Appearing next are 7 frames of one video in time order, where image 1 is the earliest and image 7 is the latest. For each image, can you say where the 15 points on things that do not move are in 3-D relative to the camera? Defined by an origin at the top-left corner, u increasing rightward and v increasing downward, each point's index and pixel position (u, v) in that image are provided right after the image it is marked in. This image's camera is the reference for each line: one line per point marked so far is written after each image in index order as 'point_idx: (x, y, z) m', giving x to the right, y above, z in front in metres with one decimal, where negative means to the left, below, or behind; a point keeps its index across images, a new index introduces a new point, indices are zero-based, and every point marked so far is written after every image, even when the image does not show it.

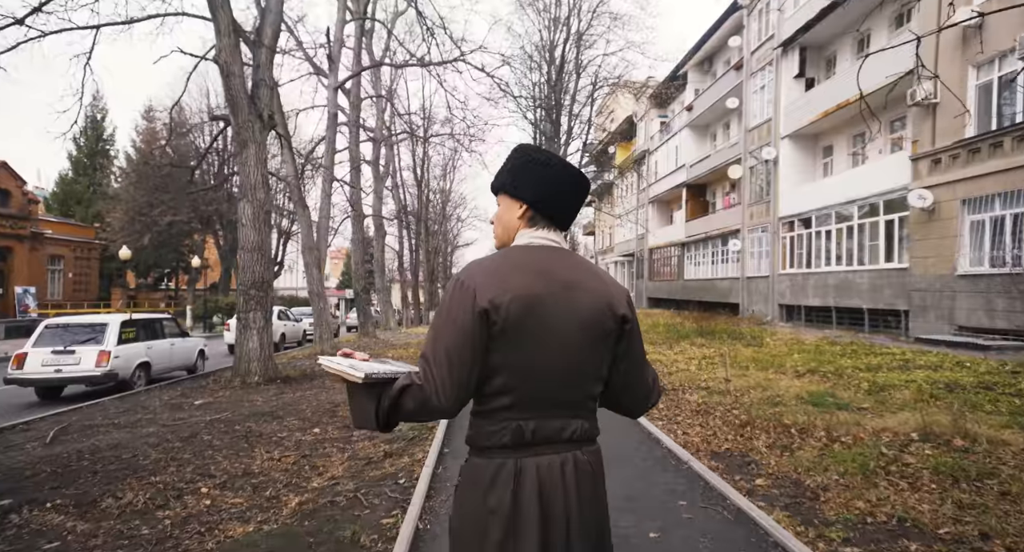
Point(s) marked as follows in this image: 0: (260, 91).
0: (-5.2, +3.8, +11.4) m
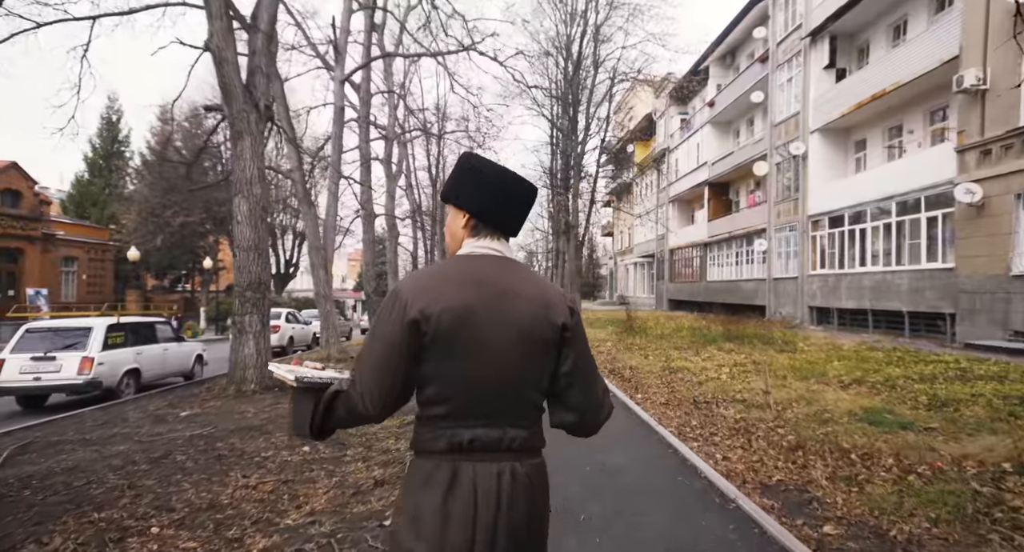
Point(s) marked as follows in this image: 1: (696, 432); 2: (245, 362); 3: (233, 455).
0: (-4.9, +3.8, +10.7) m
1: (+2.2, -1.9, +6.7) m
2: (-5.0, -1.6, +10.4) m
3: (-3.1, -2.0, +6.3) m
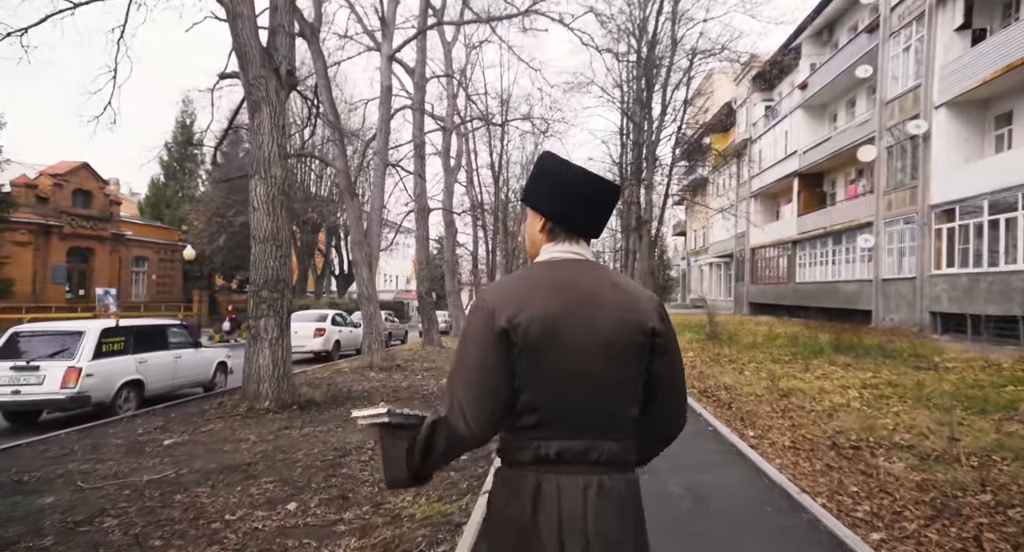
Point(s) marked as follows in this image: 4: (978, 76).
0: (-3.9, +3.9, +9.1) m
1: (+2.7, -1.8, +4.2) m
2: (-4.0, -1.6, +8.8) m
3: (-2.6, -1.9, +4.5) m
4: (+15.4, +6.6, +18.4) m
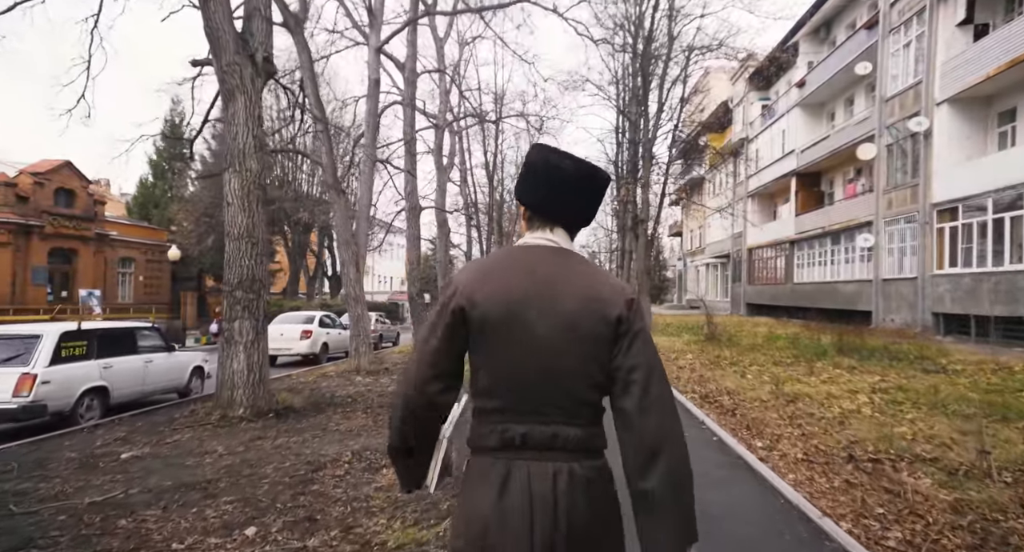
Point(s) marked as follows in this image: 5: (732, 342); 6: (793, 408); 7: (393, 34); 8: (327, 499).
0: (-4.0, +3.9, +8.6) m
1: (+2.6, -1.8, +3.8) m
2: (-4.1, -1.6, +8.3) m
3: (-2.7, -1.9, +3.9) m
4: (+15.2, +6.6, +18.0) m
5: (+6.8, -2.1, +17.3) m
6: (+4.2, -2.0, +8.2) m
7: (-3.1, +6.4, +14.7) m
8: (-1.7, -2.0, +5.1) m
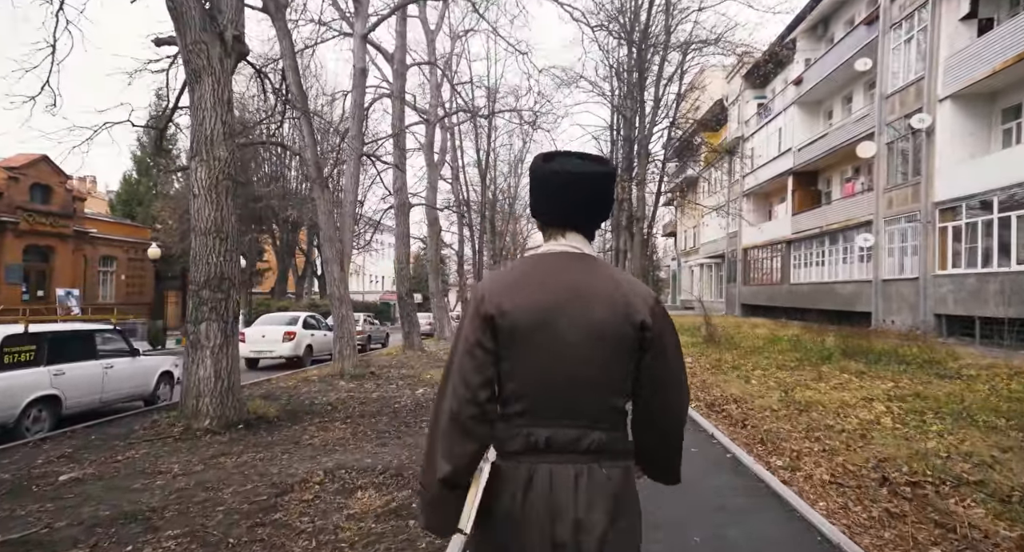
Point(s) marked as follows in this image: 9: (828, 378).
0: (-4.1, +3.9, +7.9) m
1: (+2.5, -1.8, +3.1) m
2: (-4.3, -1.5, +7.6) m
3: (-2.8, -1.9, +3.2) m
4: (+15.0, +6.6, +17.6) m
5: (+6.6, -2.1, +16.8) m
6: (+4.0, -1.9, +7.6) m
7: (-3.3, +6.4, +14.0) m
8: (-1.8, -2.0, +4.4) m
9: (+6.1, -2.0, +10.9) m
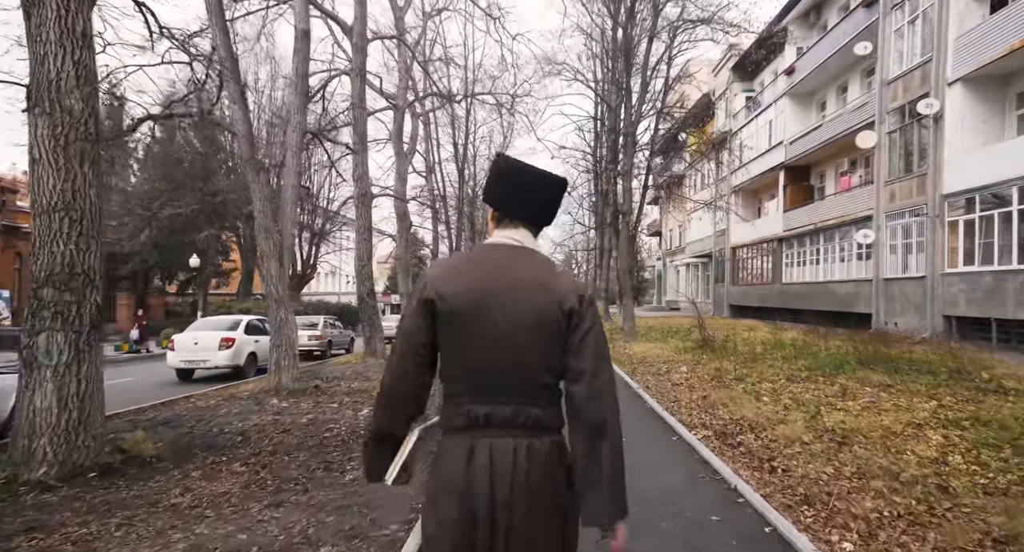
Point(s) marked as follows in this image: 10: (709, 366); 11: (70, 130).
0: (-4.6, +4.0, +5.9) m
1: (+2.2, -1.7, +1.3) m
2: (-4.7, -1.5, +5.5) m
3: (-3.1, -1.8, +1.3) m
4: (+14.2, +6.7, +16.1) m
5: (+5.9, -2.0, +15.0) m
6: (+3.6, -1.9, +5.8) m
7: (-4.0, +6.4, +12.0) m
8: (-2.2, -1.9, +2.4) m
9: (+5.5, -1.9, +9.1) m
10: (+4.5, -2.1, +12.7) m
11: (-4.6, +1.5, +5.8) m
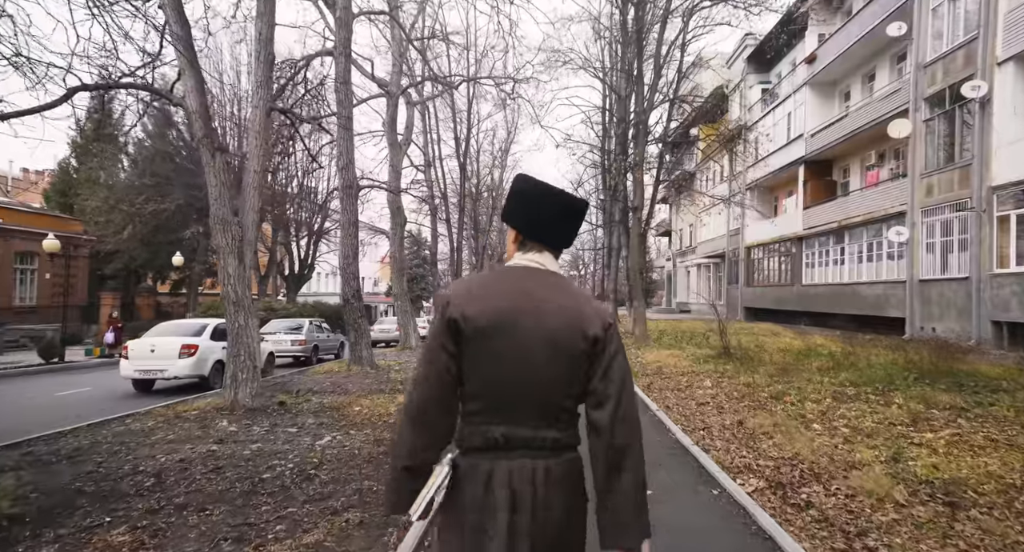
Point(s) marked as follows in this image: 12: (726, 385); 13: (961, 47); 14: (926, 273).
0: (-4.7, +4.0, +4.3) m
1: (+2.0, -1.6, -0.4) m
2: (-4.9, -1.4, +3.9) m
3: (-3.3, -1.8, -0.4) m
4: (+14.2, +6.6, +14.3) m
5: (+5.8, -2.0, +13.3) m
6: (+3.4, -1.9, +4.1) m
7: (-4.0, +6.5, +10.4) m
8: (-2.3, -1.9, +0.8) m
9: (+5.4, -1.9, +7.4) m
10: (+4.4, -2.1, +10.9) m
11: (-4.7, +1.5, +4.2) m
12: (+4.1, -2.1, +10.4) m
13: (+14.5, +7.5, +18.1) m
14: (+14.5, +0.1, +19.4) m
